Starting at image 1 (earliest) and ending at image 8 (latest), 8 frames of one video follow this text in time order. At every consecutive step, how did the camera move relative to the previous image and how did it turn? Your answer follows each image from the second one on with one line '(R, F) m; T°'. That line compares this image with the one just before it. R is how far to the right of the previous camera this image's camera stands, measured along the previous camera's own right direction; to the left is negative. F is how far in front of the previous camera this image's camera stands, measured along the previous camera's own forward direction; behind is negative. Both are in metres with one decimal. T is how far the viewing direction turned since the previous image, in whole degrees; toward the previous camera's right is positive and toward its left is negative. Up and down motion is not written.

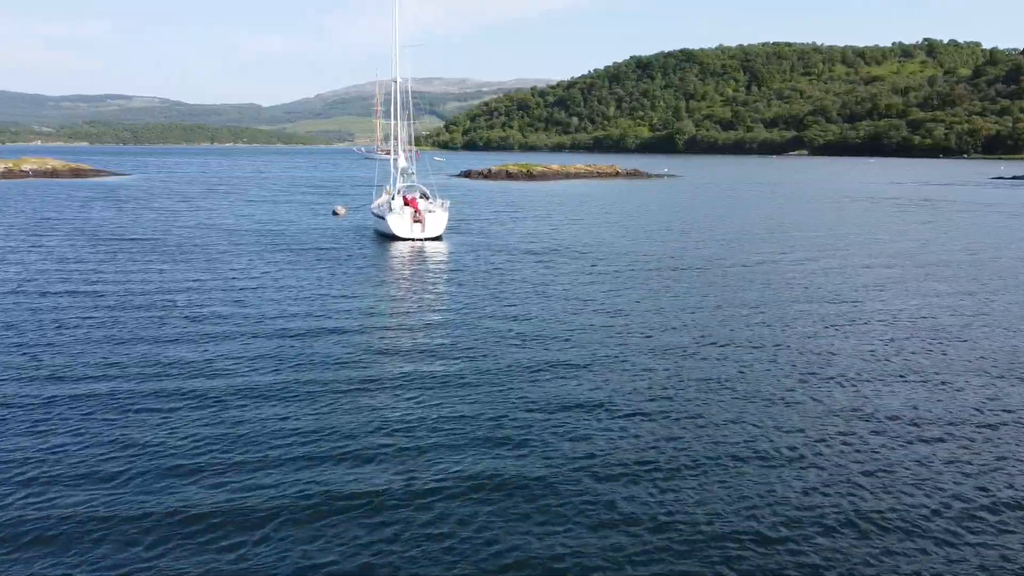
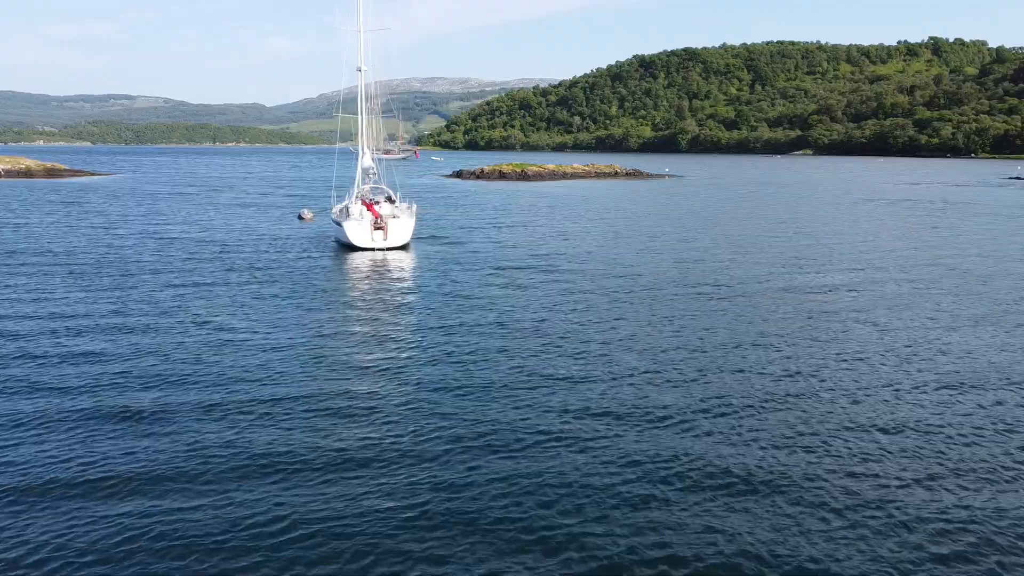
(+1.2, +6.2) m; 0°
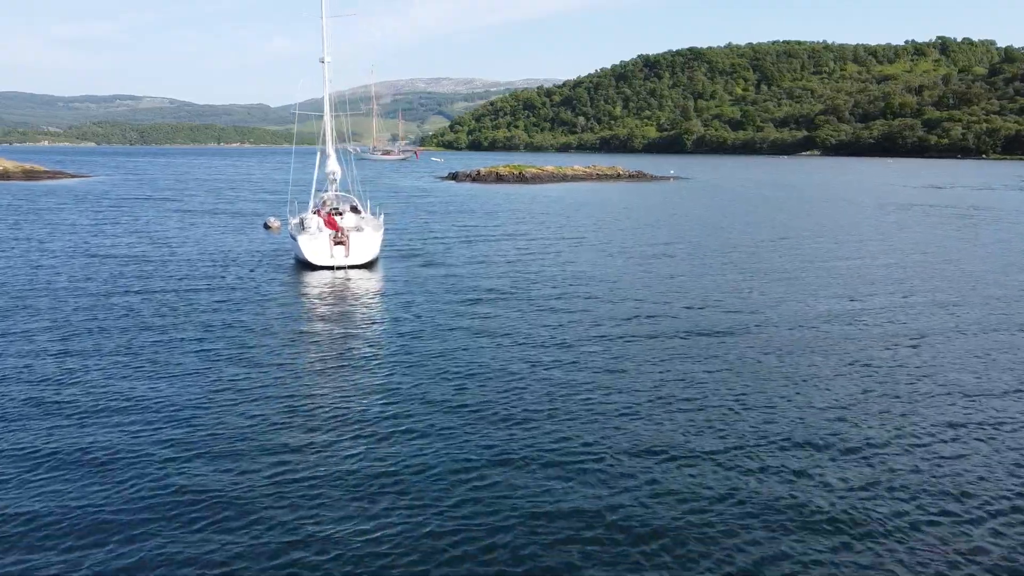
(+0.9, +5.9) m; 0°
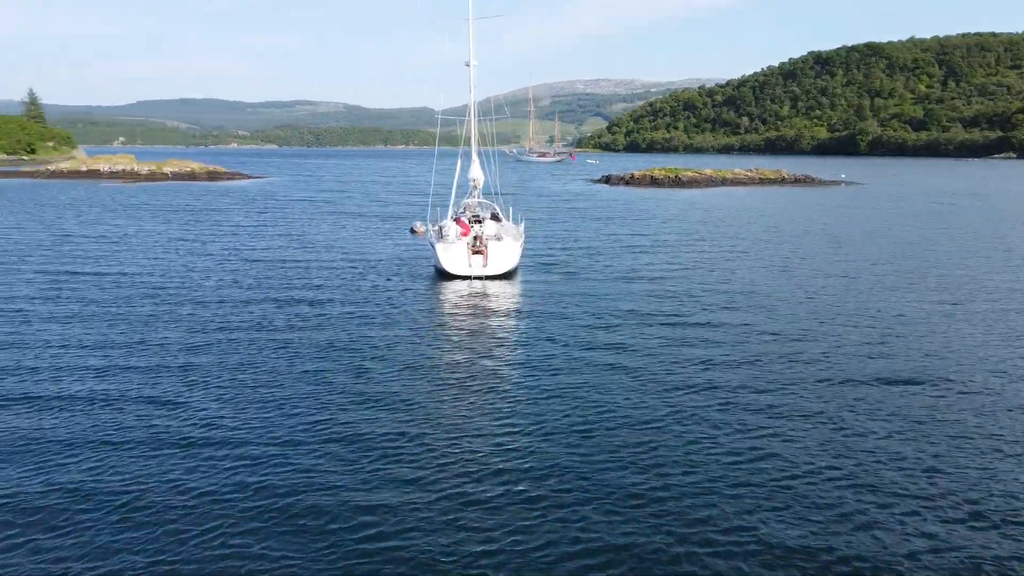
(+0.3, +2.2) m; -11°
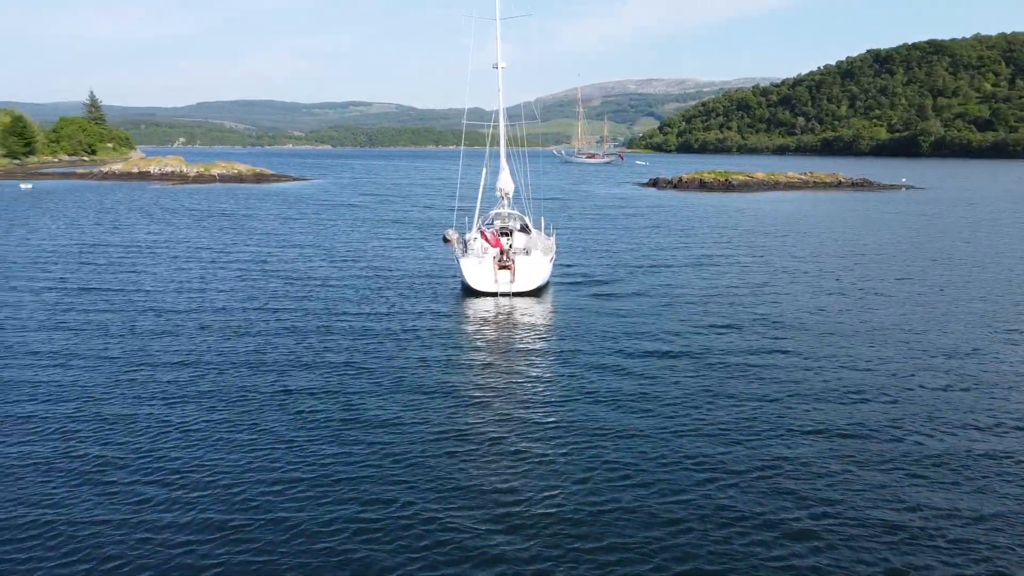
(+0.8, +2.3) m; -3°
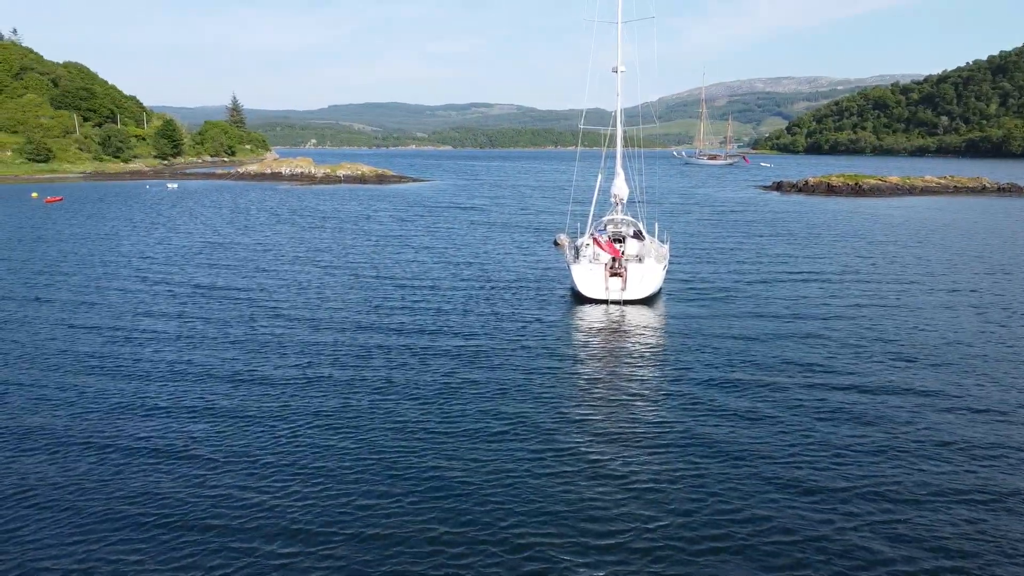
(+0.3, +0.4) m; -8°
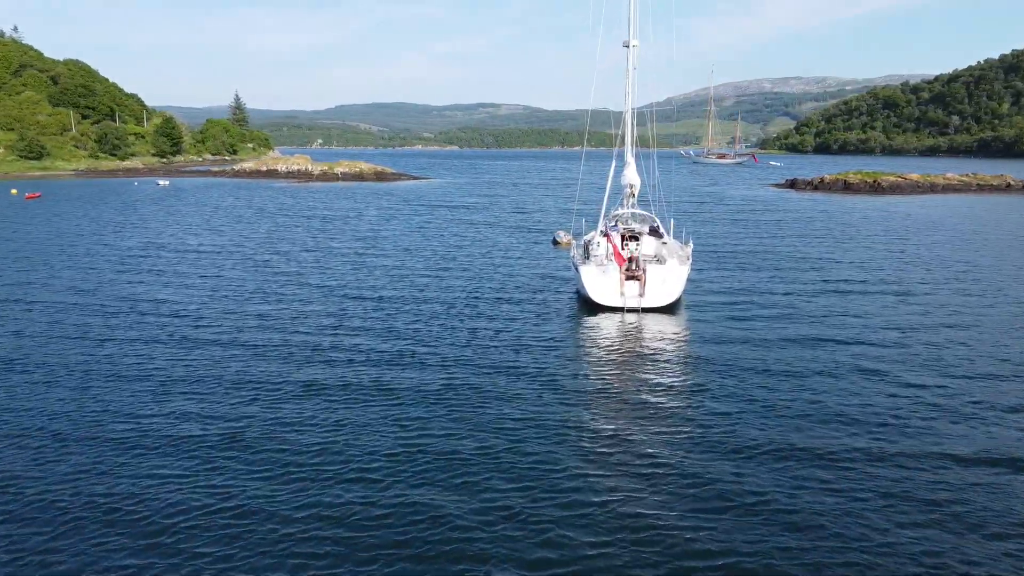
(+0.3, +4.9) m; 0°
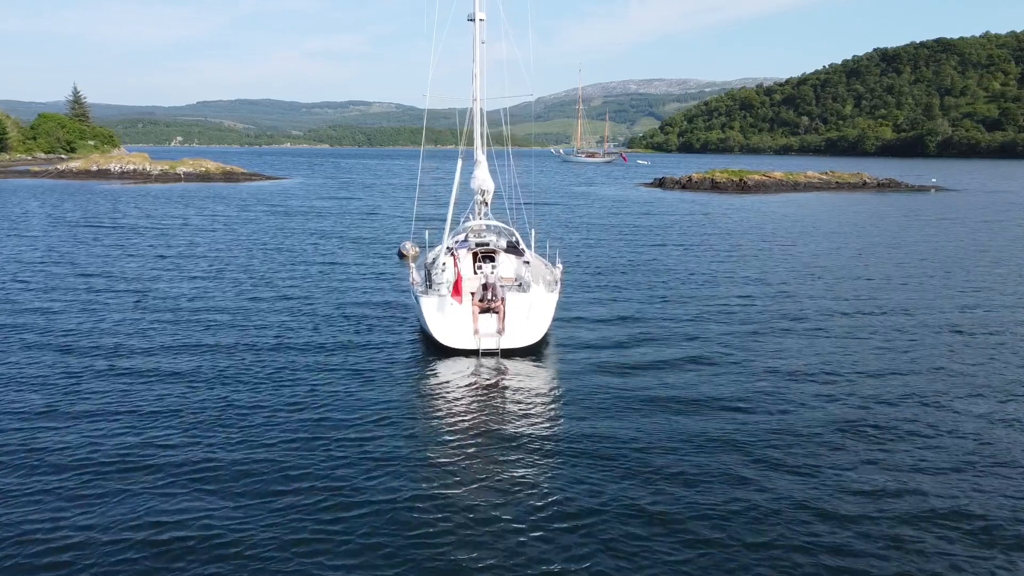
(+1.5, +6.5) m; +9°
